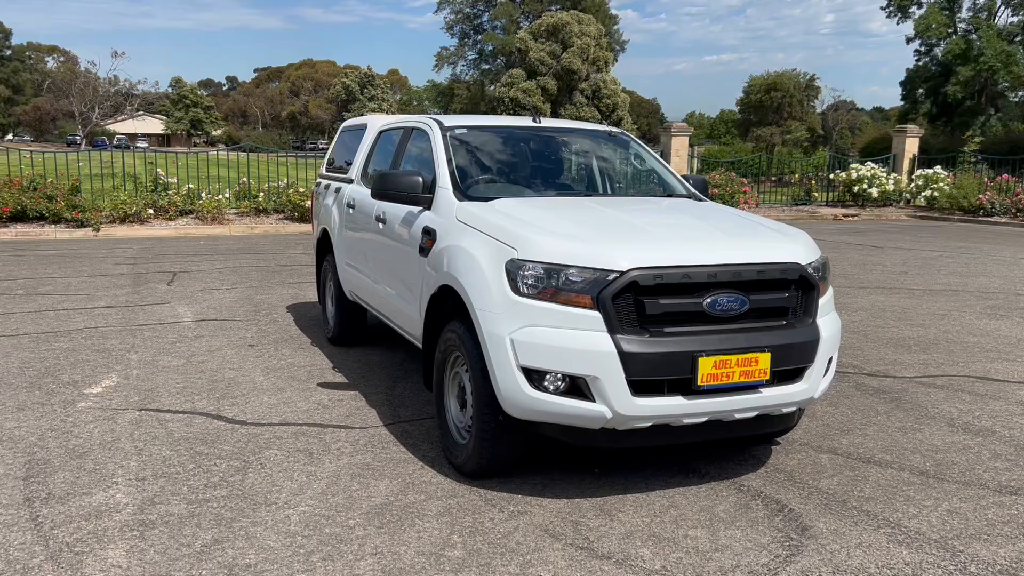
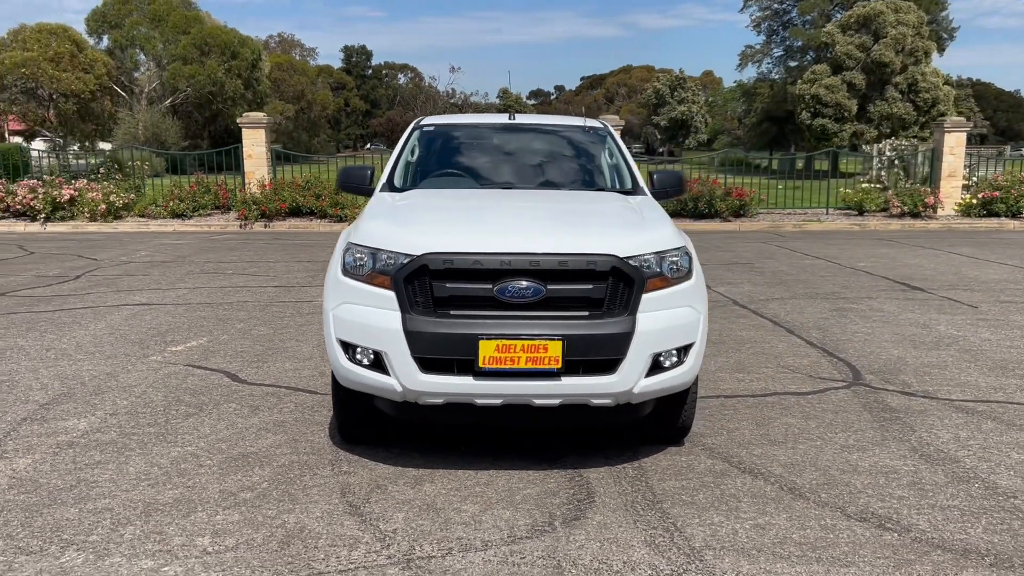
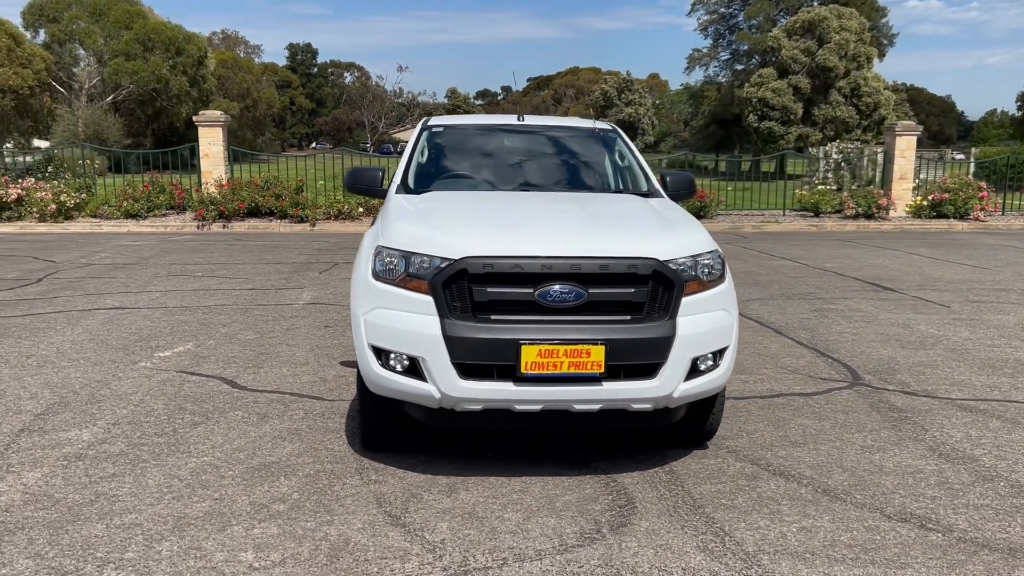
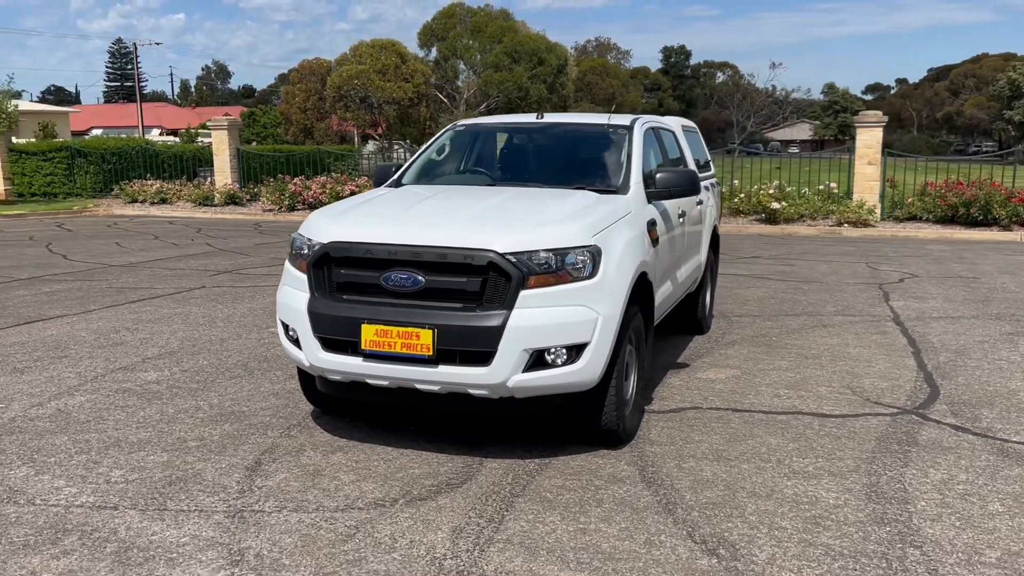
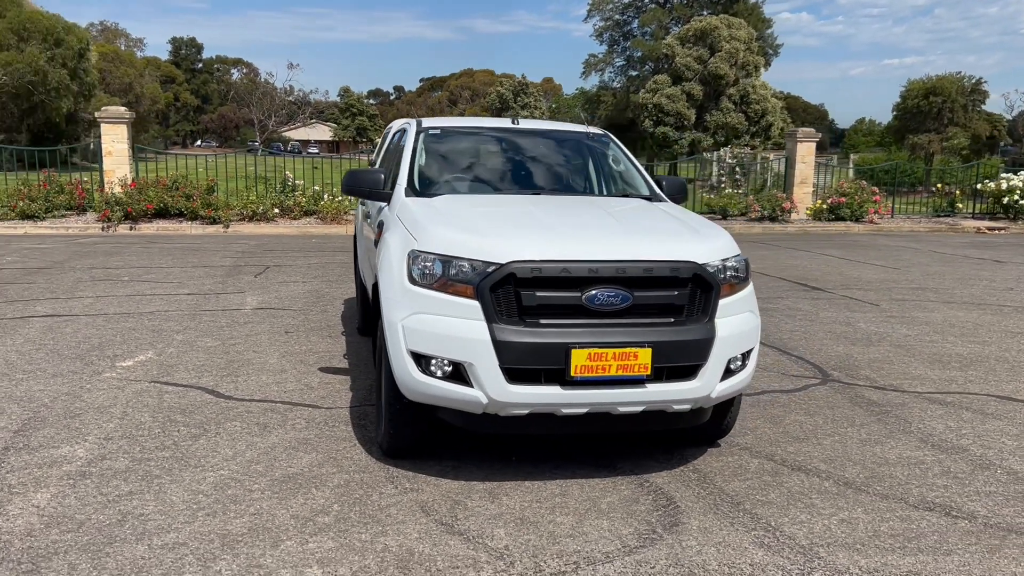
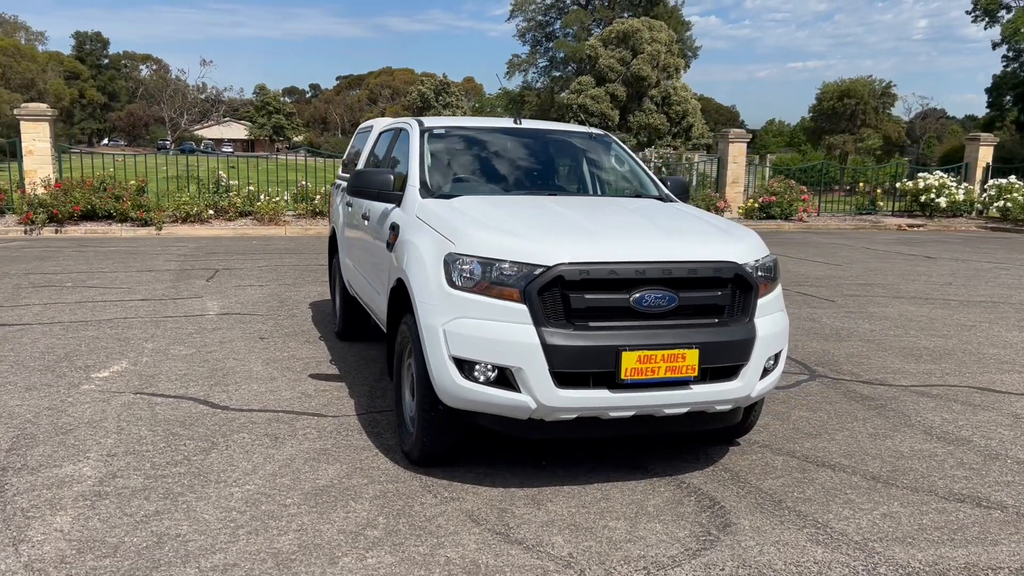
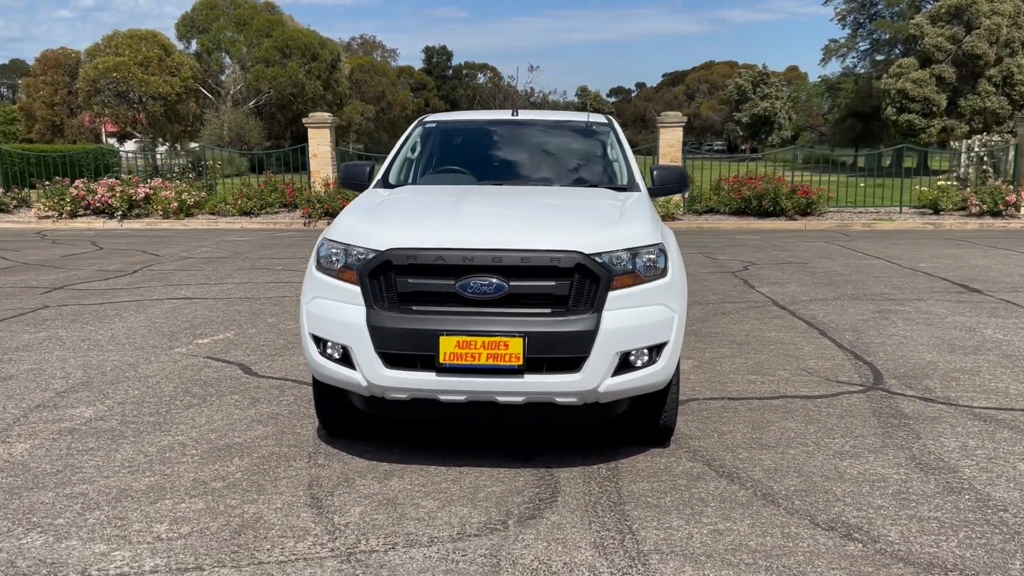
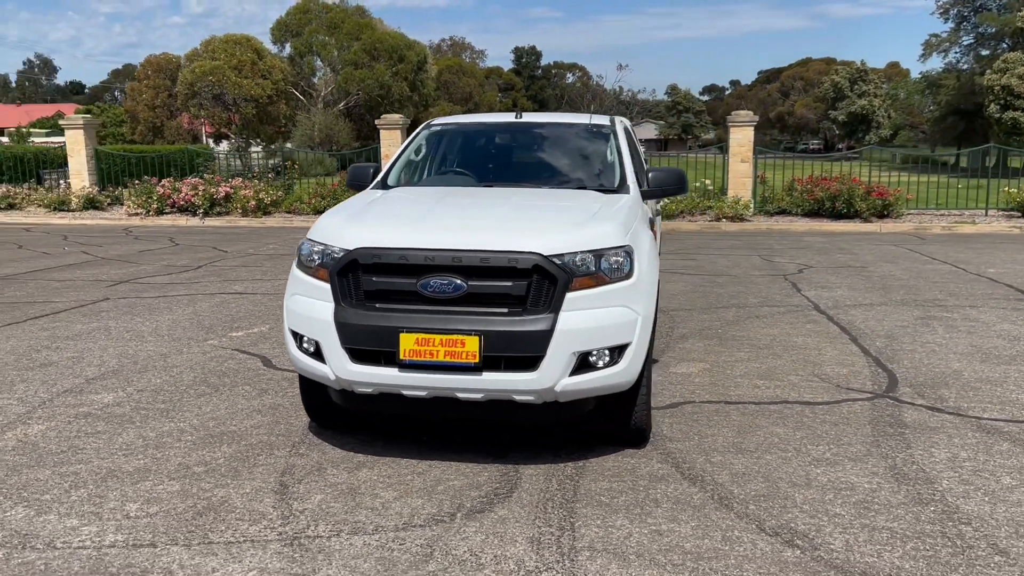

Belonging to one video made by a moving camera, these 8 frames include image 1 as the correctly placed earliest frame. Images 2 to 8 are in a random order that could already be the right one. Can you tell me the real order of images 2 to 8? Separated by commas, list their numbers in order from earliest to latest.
6, 5, 3, 2, 7, 8, 4
